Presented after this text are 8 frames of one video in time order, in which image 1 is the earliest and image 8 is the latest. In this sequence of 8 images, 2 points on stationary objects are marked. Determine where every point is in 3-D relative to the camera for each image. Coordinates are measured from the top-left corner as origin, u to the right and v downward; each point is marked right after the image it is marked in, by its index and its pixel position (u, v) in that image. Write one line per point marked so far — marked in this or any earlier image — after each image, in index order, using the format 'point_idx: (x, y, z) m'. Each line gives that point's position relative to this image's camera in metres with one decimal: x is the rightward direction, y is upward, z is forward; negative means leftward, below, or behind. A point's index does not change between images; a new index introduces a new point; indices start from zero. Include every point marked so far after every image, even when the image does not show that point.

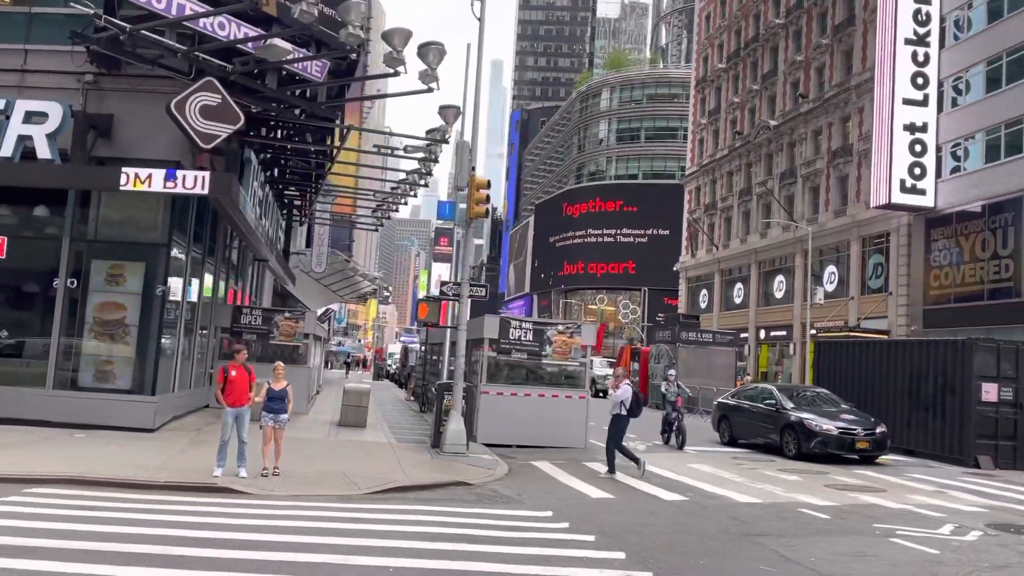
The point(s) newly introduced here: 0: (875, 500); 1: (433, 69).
0: (+4.5, -2.7, +10.6) m
1: (-1.4, +3.8, +14.6) m
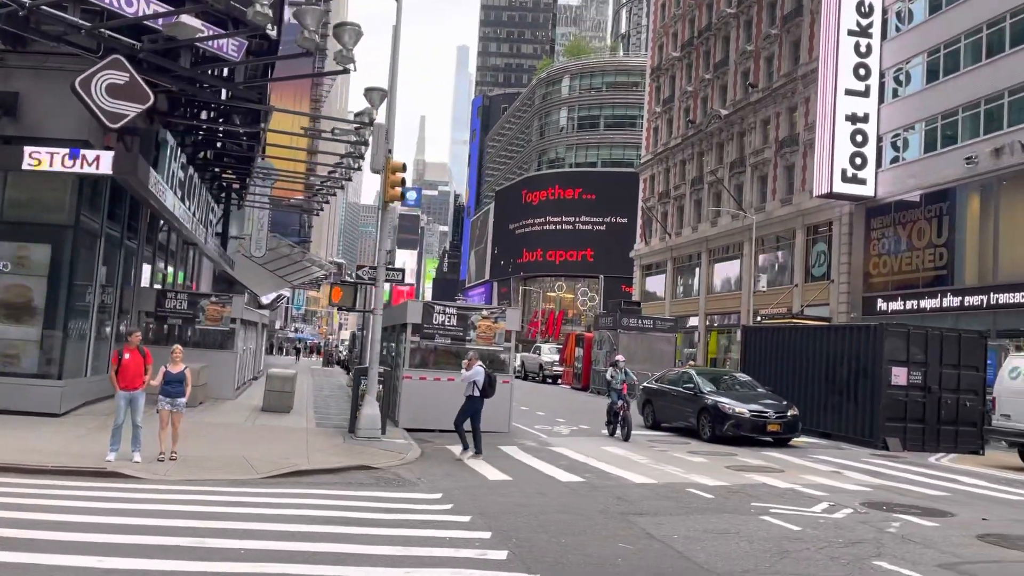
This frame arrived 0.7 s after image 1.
0: (+3.3, -2.5, +10.8) m
1: (-2.8, +4.1, +14.5) m
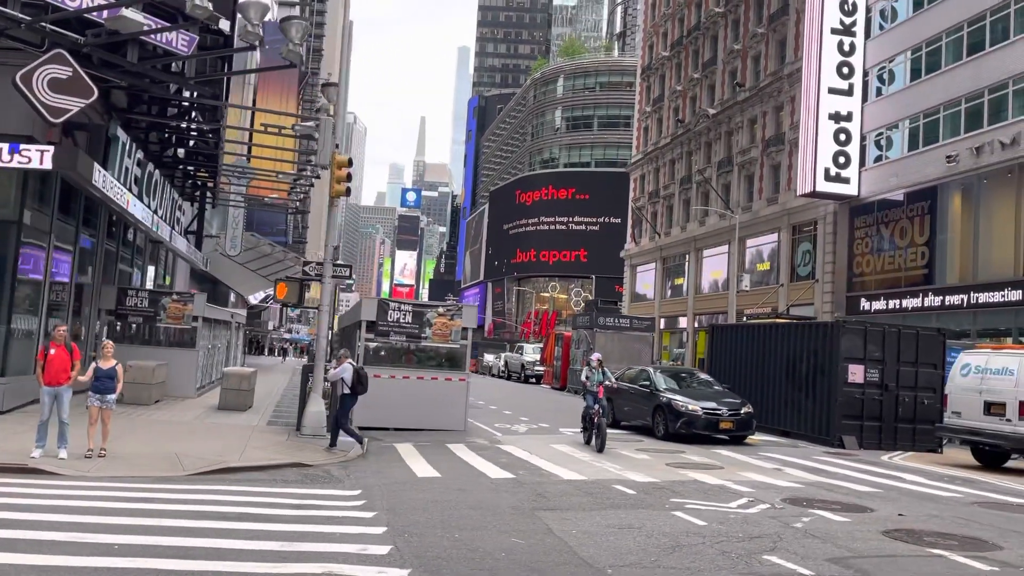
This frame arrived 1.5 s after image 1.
0: (+2.4, -2.4, +10.7) m
1: (-3.7, +4.2, +14.4) m
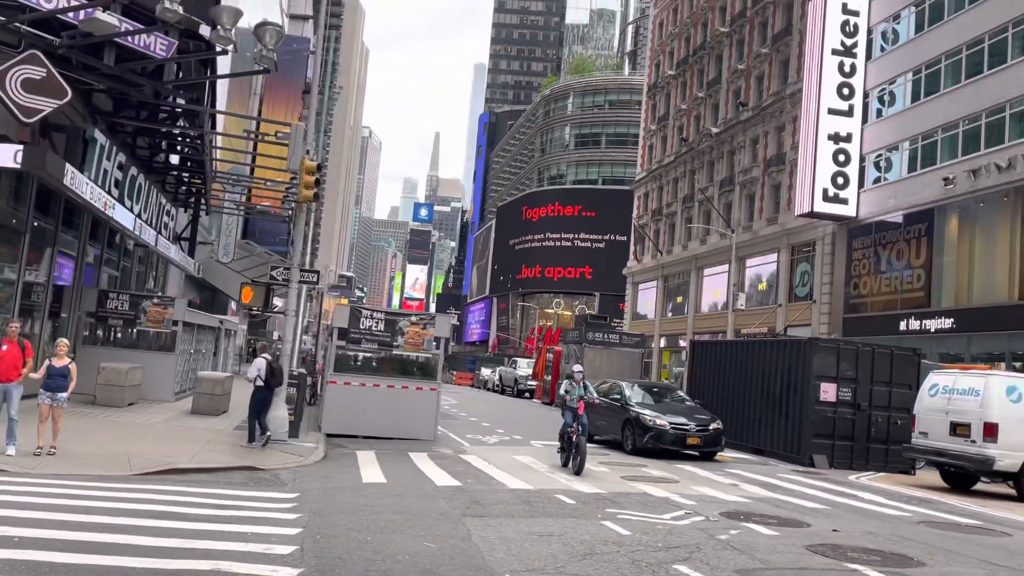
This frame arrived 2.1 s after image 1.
0: (+1.7, -2.5, +10.5) m
1: (-4.2, +4.1, +14.4) m
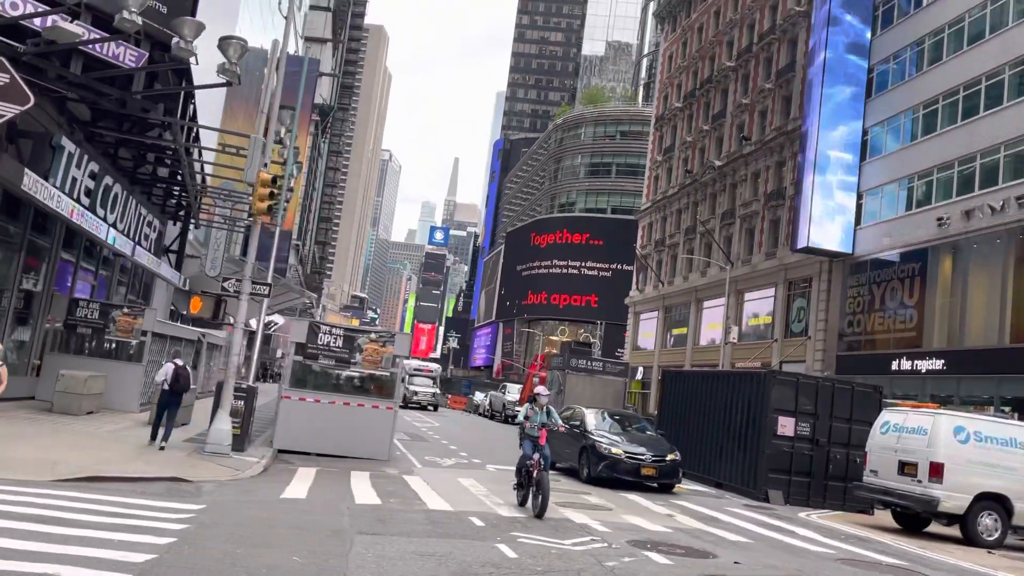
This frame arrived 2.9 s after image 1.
0: (+0.7, -2.8, +10.3) m
1: (-4.9, +3.9, +14.5) m
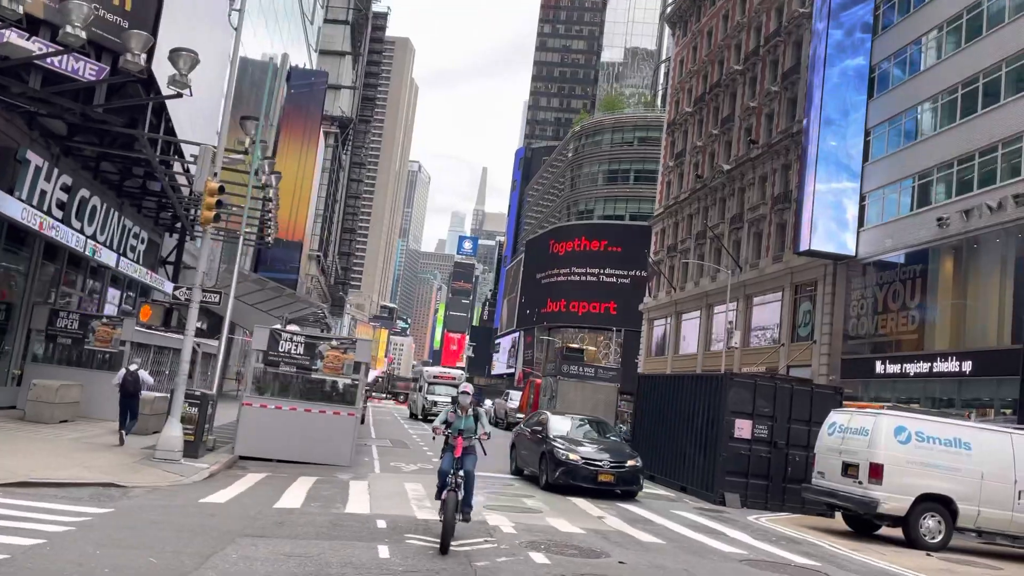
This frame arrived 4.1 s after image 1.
0: (-0.3, -2.9, +10.3) m
1: (-5.8, +3.8, +14.8) m
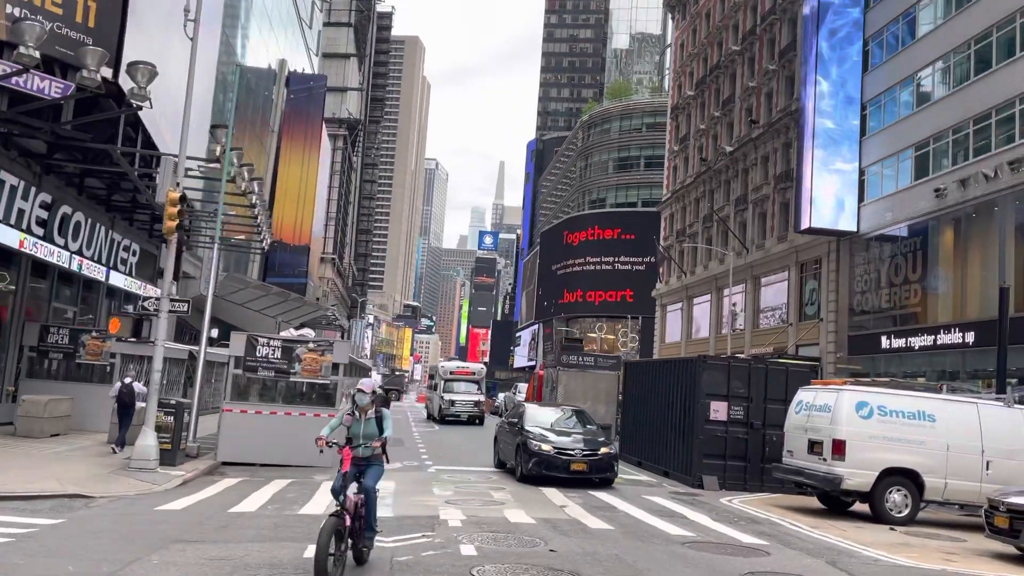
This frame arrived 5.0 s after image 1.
0: (-0.8, -2.8, +10.4) m
1: (-6.6, +3.6, +15.0) m
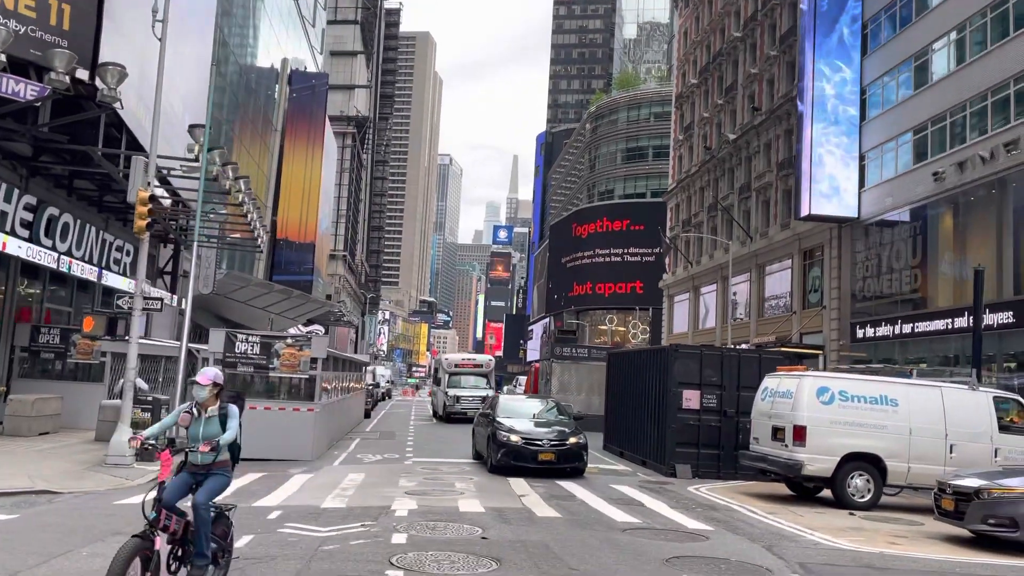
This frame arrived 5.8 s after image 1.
0: (-1.4, -2.7, +10.5) m
1: (-7.2, +3.6, +15.1) m
